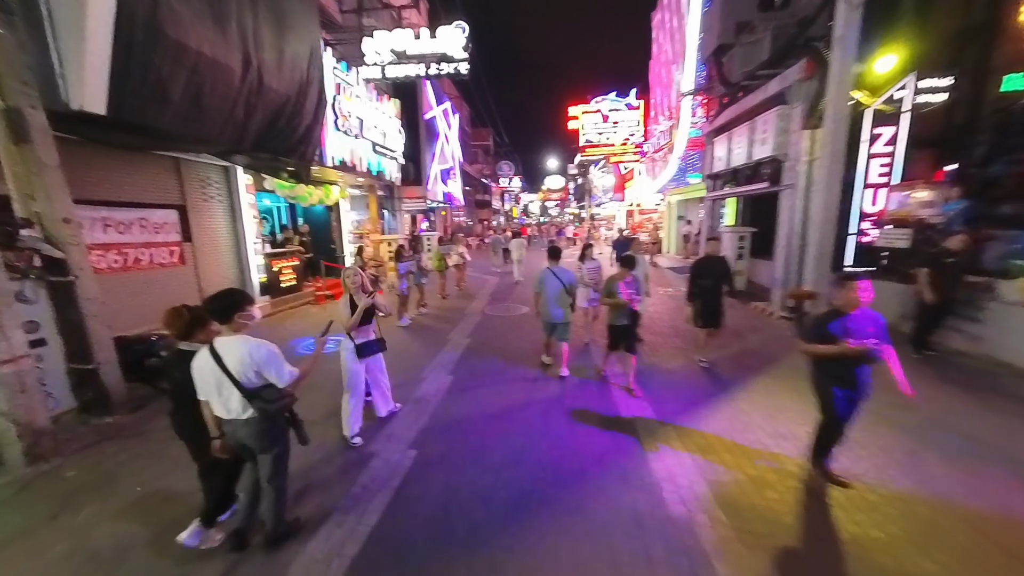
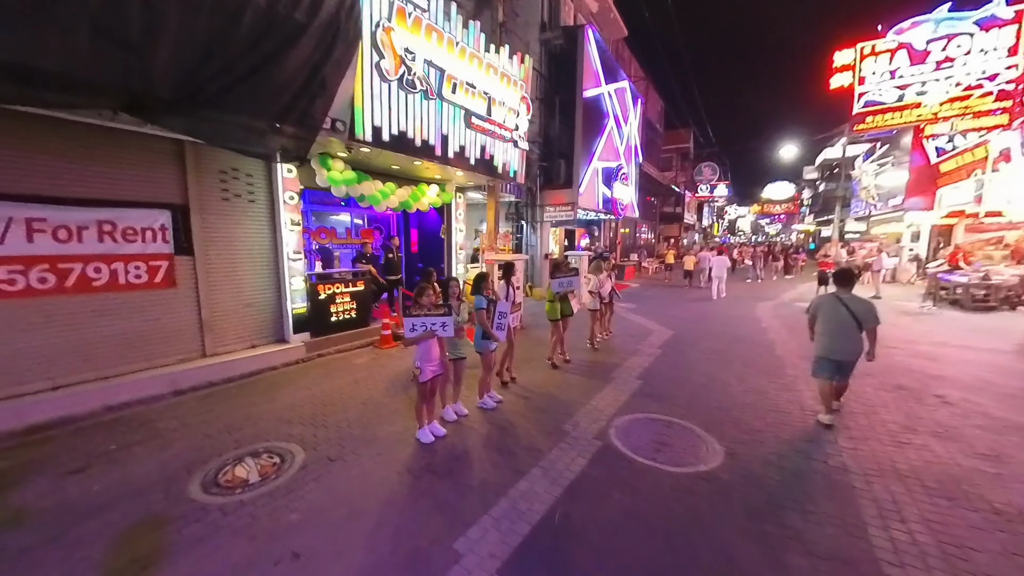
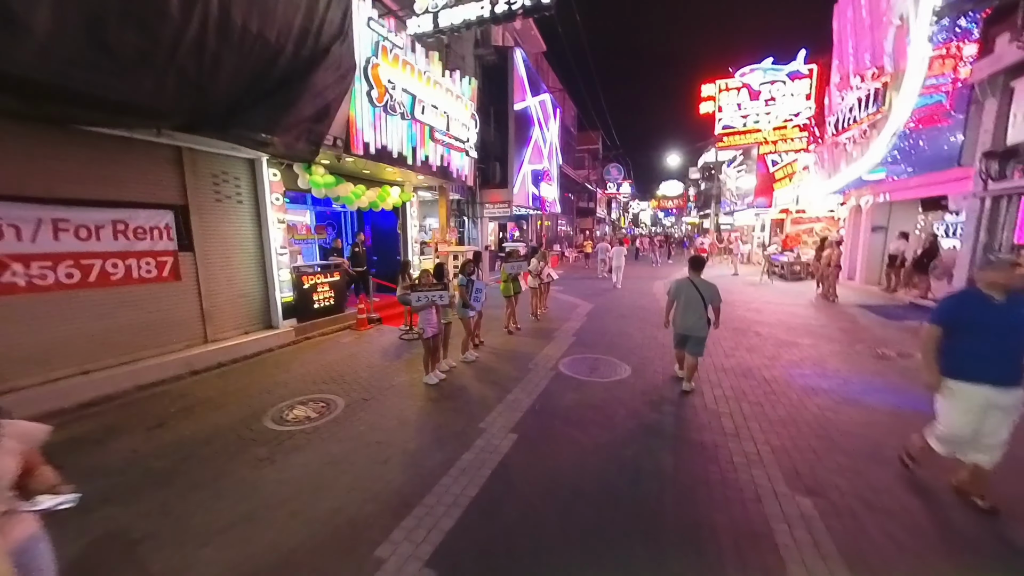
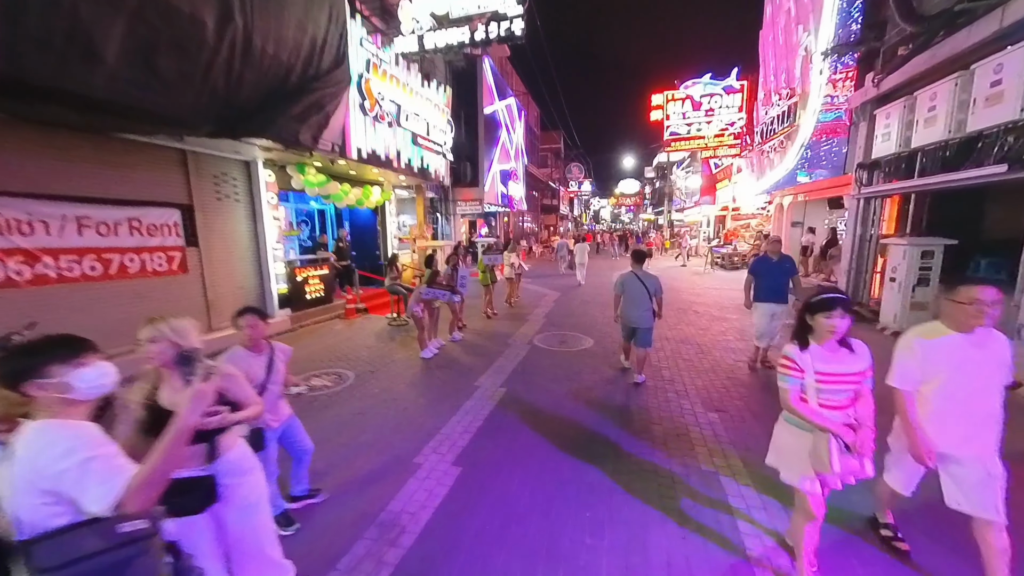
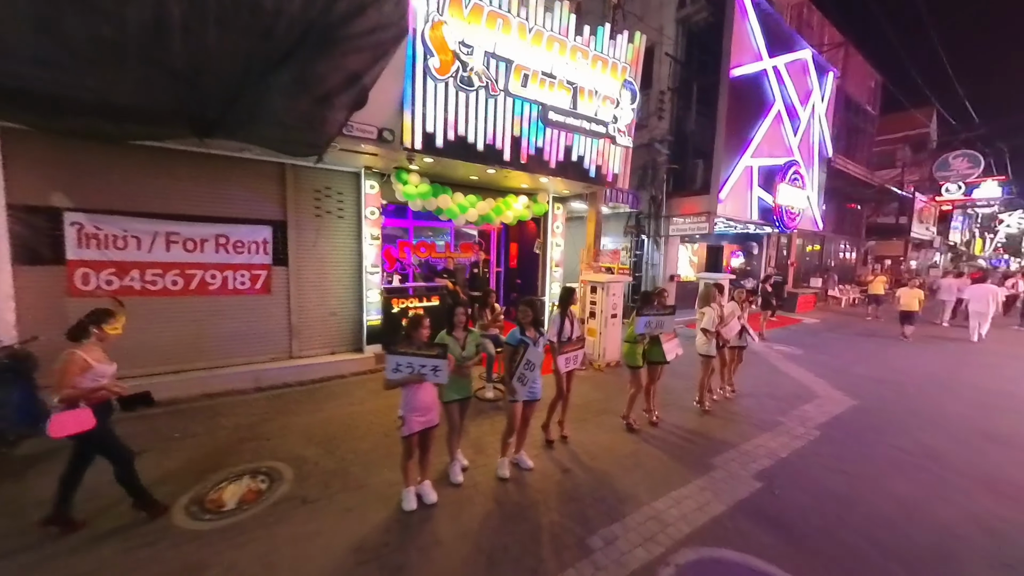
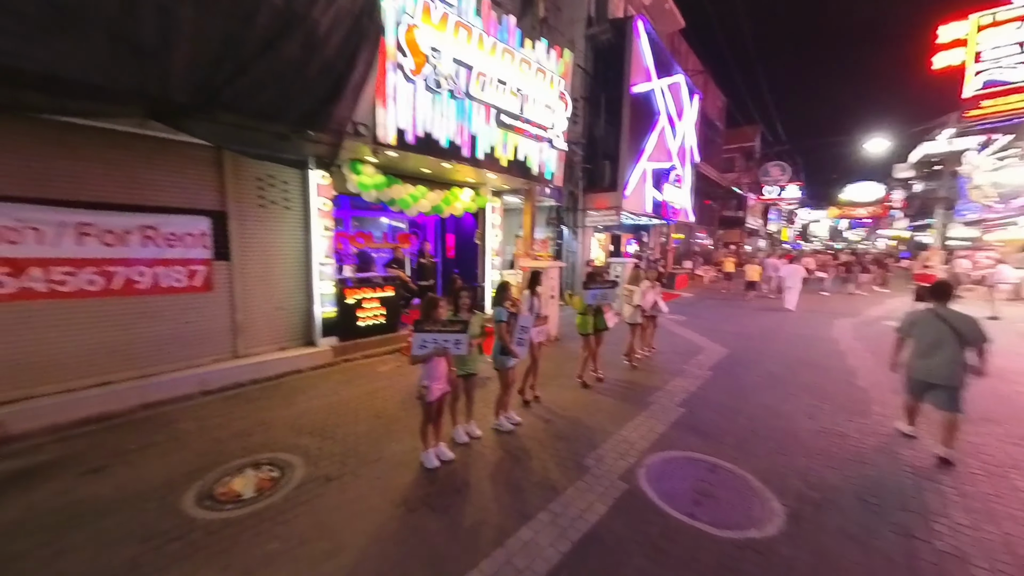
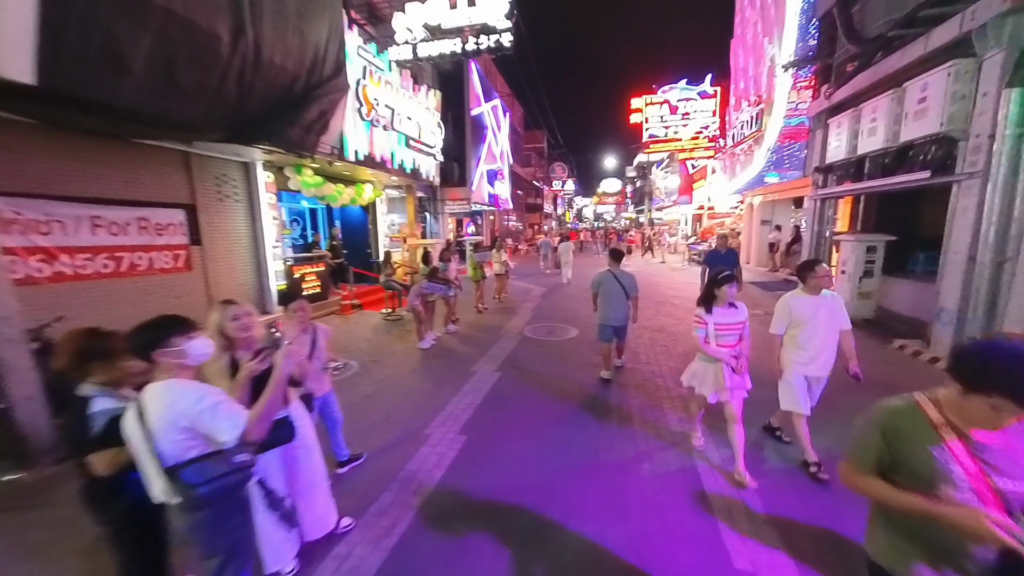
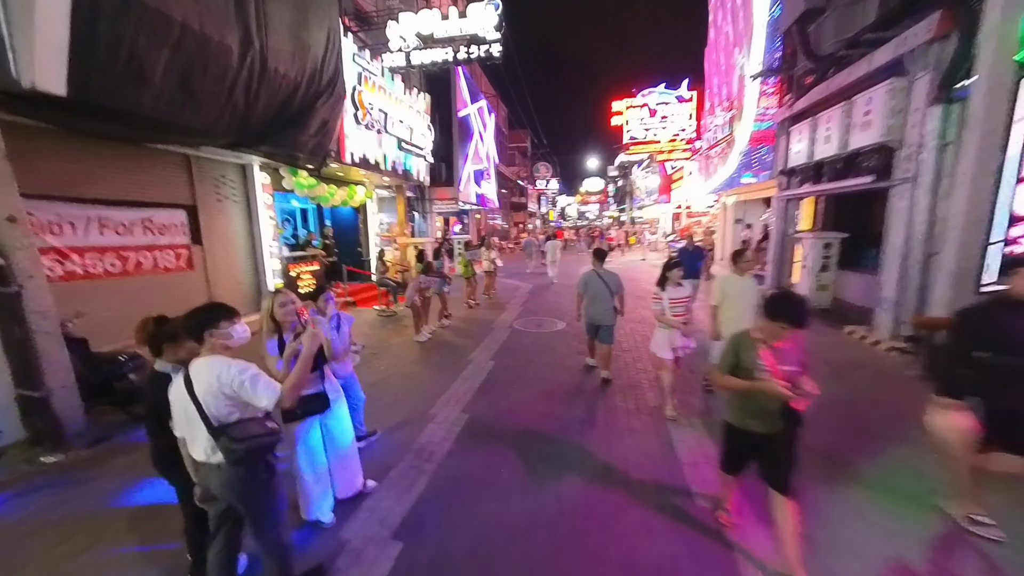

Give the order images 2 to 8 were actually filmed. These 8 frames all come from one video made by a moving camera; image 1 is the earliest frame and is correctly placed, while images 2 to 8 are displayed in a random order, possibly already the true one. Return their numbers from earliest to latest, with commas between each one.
8, 7, 4, 3, 2, 6, 5
